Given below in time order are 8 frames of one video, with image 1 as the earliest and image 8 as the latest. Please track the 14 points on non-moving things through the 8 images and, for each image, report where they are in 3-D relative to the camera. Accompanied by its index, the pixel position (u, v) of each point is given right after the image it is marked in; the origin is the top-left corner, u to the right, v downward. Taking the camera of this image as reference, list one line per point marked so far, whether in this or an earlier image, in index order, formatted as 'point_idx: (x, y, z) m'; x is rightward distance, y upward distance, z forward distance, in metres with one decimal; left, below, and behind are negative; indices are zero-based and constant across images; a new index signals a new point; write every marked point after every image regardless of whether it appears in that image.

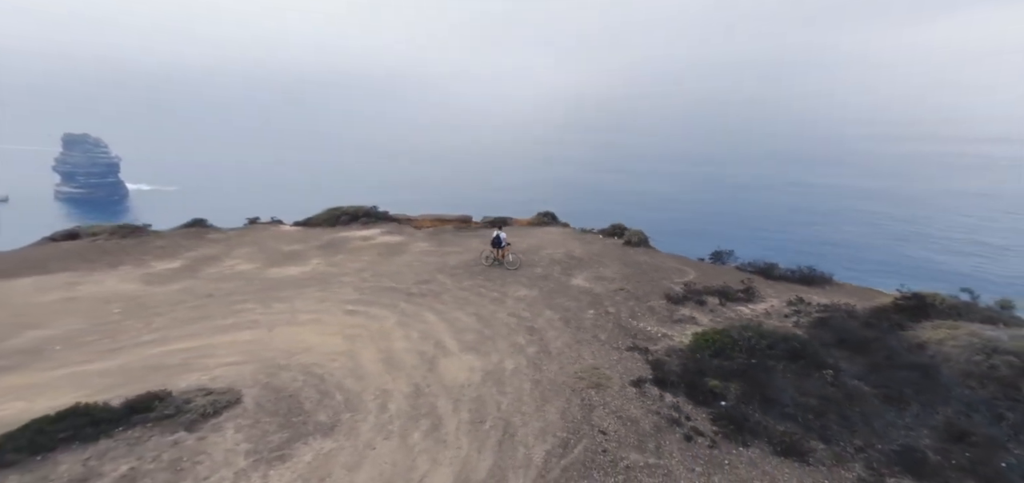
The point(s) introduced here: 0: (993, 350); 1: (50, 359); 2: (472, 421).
0: (+21.0, -4.4, +19.2) m
1: (-12.0, -3.2, +12.3) m
2: (-1.0, -4.4, +10.4) m
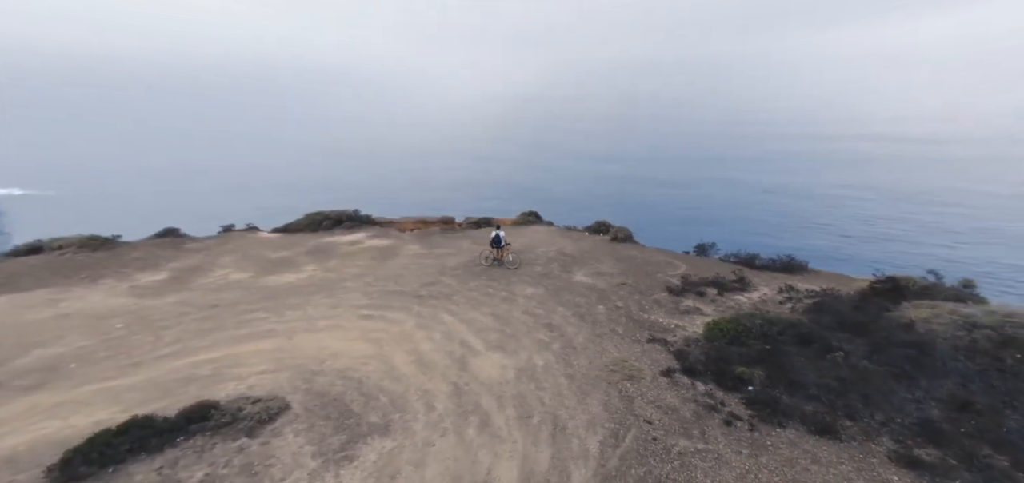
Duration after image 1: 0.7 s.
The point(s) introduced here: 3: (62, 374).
0: (+21.6, -3.7, +20.6) m
1: (-11.0, -3.4, +11.5) m
2: (+0.2, -4.3, +10.3) m
3: (-11.2, -3.5, +11.5) m
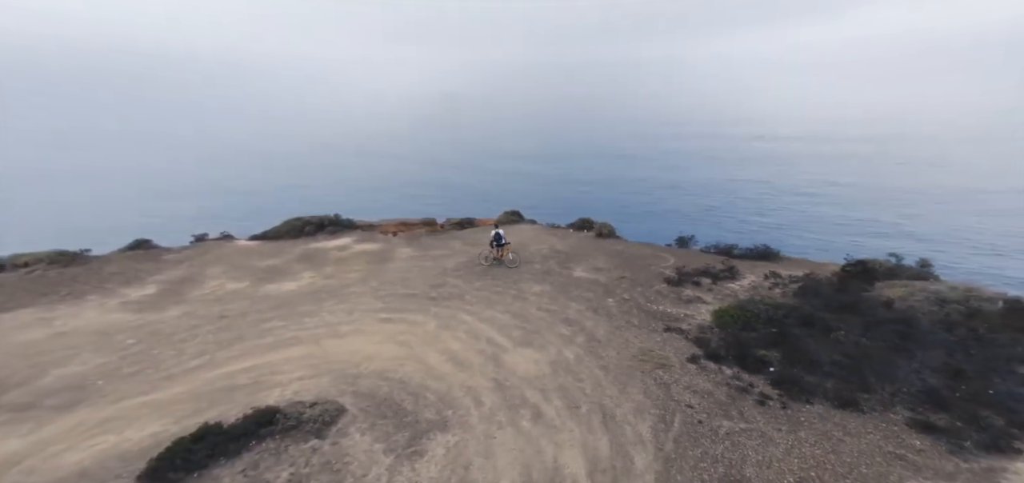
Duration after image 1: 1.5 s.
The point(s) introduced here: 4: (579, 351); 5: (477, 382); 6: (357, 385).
0: (+22.0, -2.8, +22.3) m
1: (-9.8, -3.7, +10.9) m
2: (+1.4, -4.2, +10.5) m
3: (-10.0, -3.8, +10.9) m
4: (+2.2, -3.5, +14.1) m
5: (-1.0, -3.9, +11.7) m
6: (-4.1, -3.8, +11.3) m
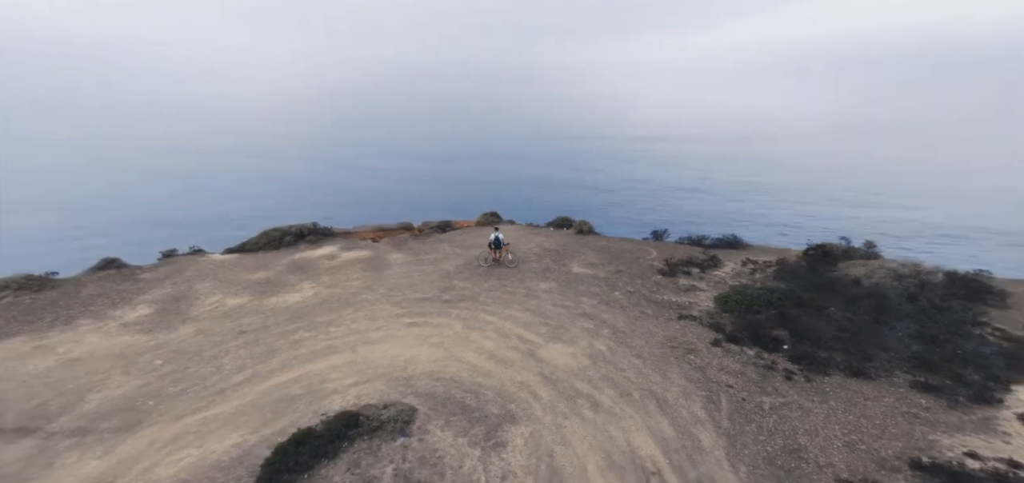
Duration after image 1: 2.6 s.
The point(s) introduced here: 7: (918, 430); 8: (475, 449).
0: (+22.3, -1.7, +24.7) m
1: (-8.2, -4.1, +10.5) m
2: (+3.0, -4.1, +11.2) m
3: (-8.5, -4.2, +10.5) m
4: (+3.4, -3.4, +14.8) m
5: (+0.4, -3.9, +12.2) m
6: (-2.6, -3.9, +11.5) m
7: (+9.8, -4.6, +10.4) m
8: (-0.7, -4.4, +8.9) m
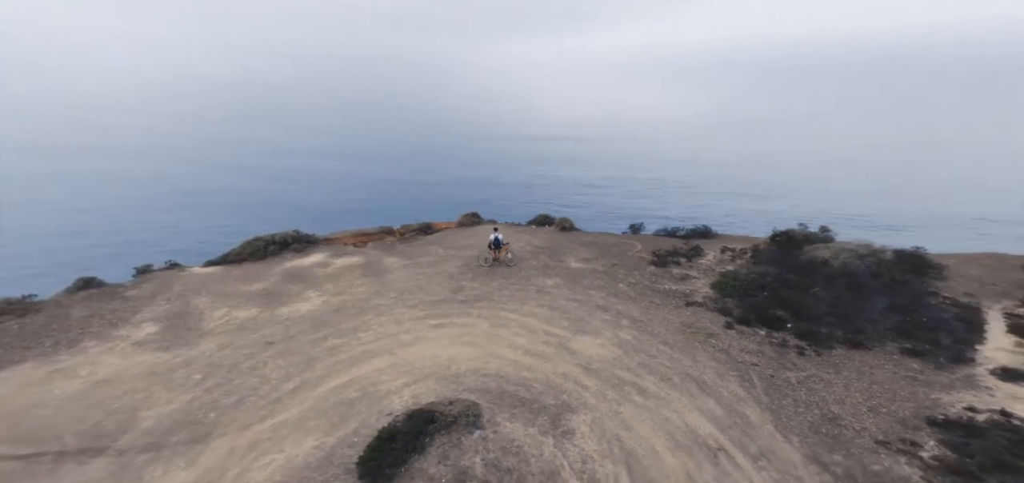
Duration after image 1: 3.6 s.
0: (+22.5, -0.7, +27.2) m
1: (-6.7, -4.4, +10.6) m
2: (+4.4, -3.9, +12.1) m
3: (-7.0, -4.5, +10.6) m
4: (+4.4, -3.2, +15.8) m
5: (+1.7, -3.8, +12.9) m
6: (-1.2, -4.0, +12.0) m
7: (+11.3, -4.1, +11.9) m
8: (+0.9, -4.4, +9.5) m
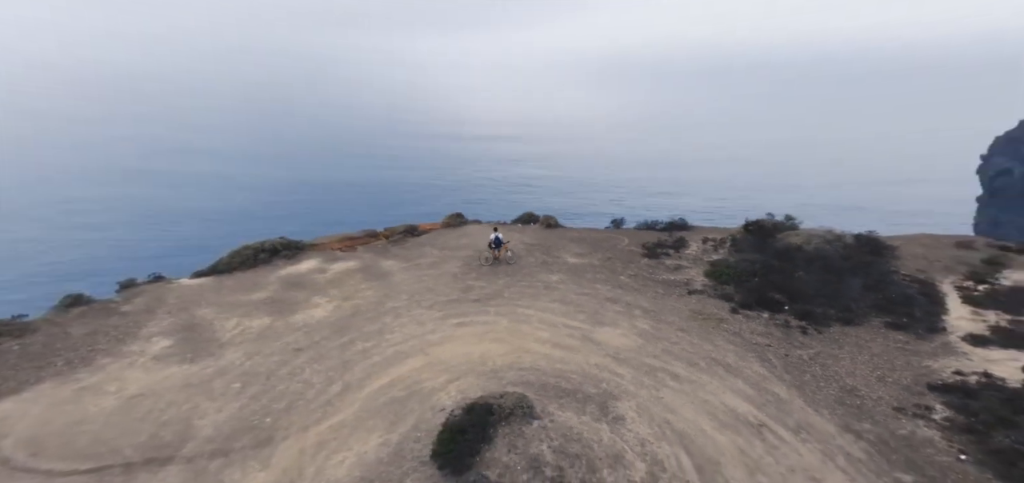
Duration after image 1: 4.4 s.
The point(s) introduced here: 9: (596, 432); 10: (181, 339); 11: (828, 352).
0: (+22.4, +0.2, +29.4) m
1: (-5.5, -4.7, +11.0) m
2: (+5.5, -3.7, +13.2) m
3: (-5.7, -4.7, +10.9) m
4: (+5.3, -3.0, +16.9) m
5: (+2.8, -3.7, +13.8) m
6: (-0.1, -4.0, +12.7) m
7: (+12.4, -3.6, +13.4) m
8: (+2.2, -4.3, +10.4) m
9: (+2.0, -4.3, +9.9) m
10: (-14.3, -4.2, +18.6) m
11: (+10.1, -3.5, +13.8) m
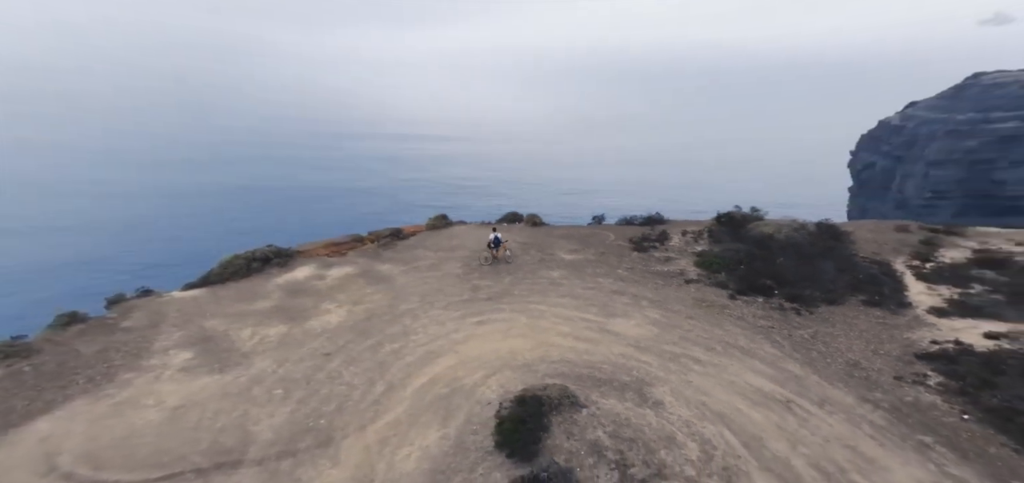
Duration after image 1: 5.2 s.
0: (+22.2, +1.1, +31.7) m
1: (-4.3, -4.9, +11.7) m
2: (+6.5, -3.5, +14.6) m
3: (-4.5, -5.0, +11.6) m
4: (+6.0, -2.8, +18.2) m
5: (+3.7, -3.7, +15.0) m
6: (+1.0, -4.0, +13.7) m
7: (+13.3, -3.2, +15.2) m
8: (+3.4, -4.3, +11.6) m
9: (+3.3, -4.3, +11.1) m
10: (-13.6, -4.8, +18.8) m
11: (+11.0, -3.1, +15.4) m
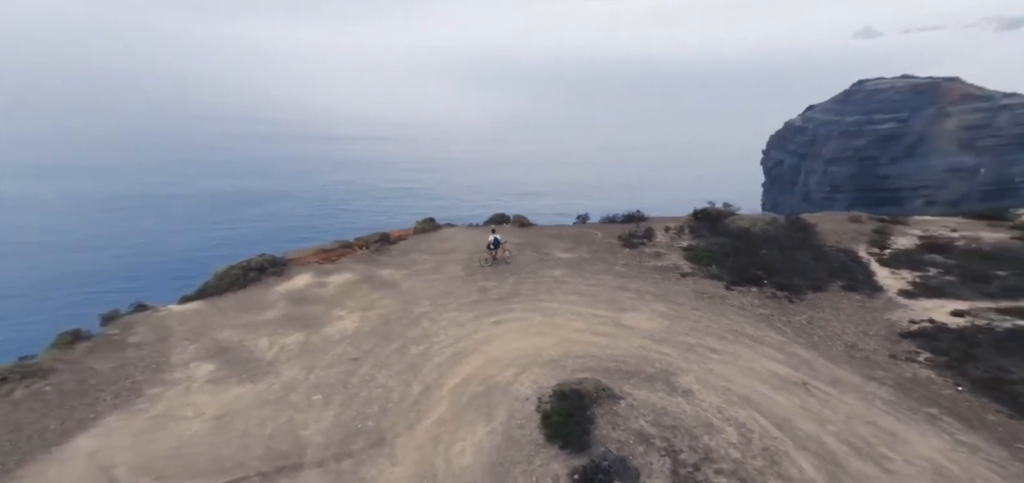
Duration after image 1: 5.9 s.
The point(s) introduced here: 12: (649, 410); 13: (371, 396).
0: (+22.0, +1.8, +33.9) m
1: (-3.2, -5.2, +12.5) m
2: (+7.3, -3.5, +16.0) m
3: (-3.4, -5.3, +12.4) m
4: (+6.7, -2.7, +19.6) m
5: (+4.6, -3.7, +16.3) m
6: (+1.9, -4.1, +14.8) m
7: (+14.1, -2.9, +17.0) m
8: (+4.5, -4.3, +12.8) m
9: (+4.3, -4.3, +12.3) m
10: (-12.9, -5.3, +19.1) m
11: (+11.8, -2.9, +17.0) m
12: (+3.5, -4.4, +12.0) m
13: (-4.7, -5.0, +14.3) m
